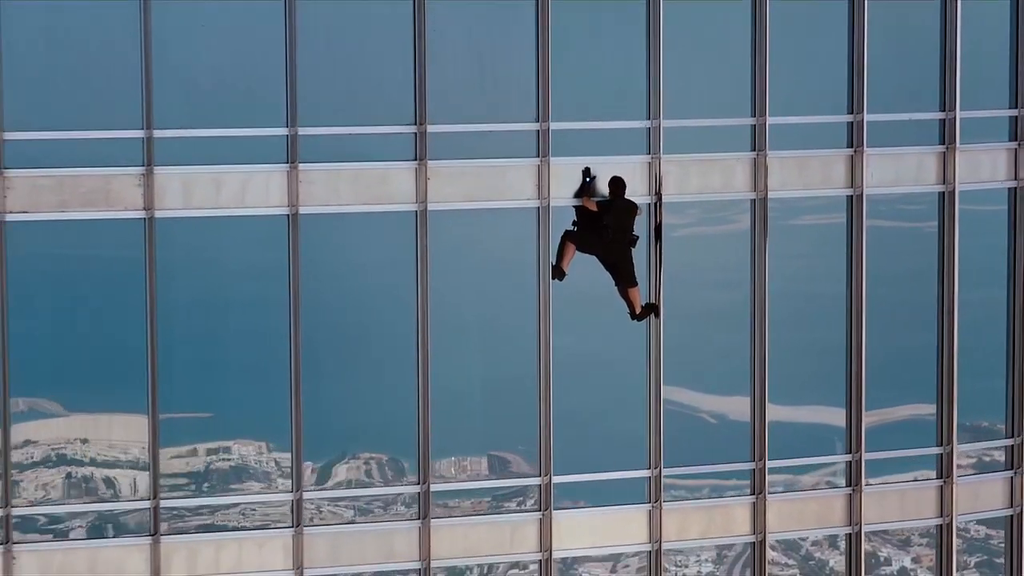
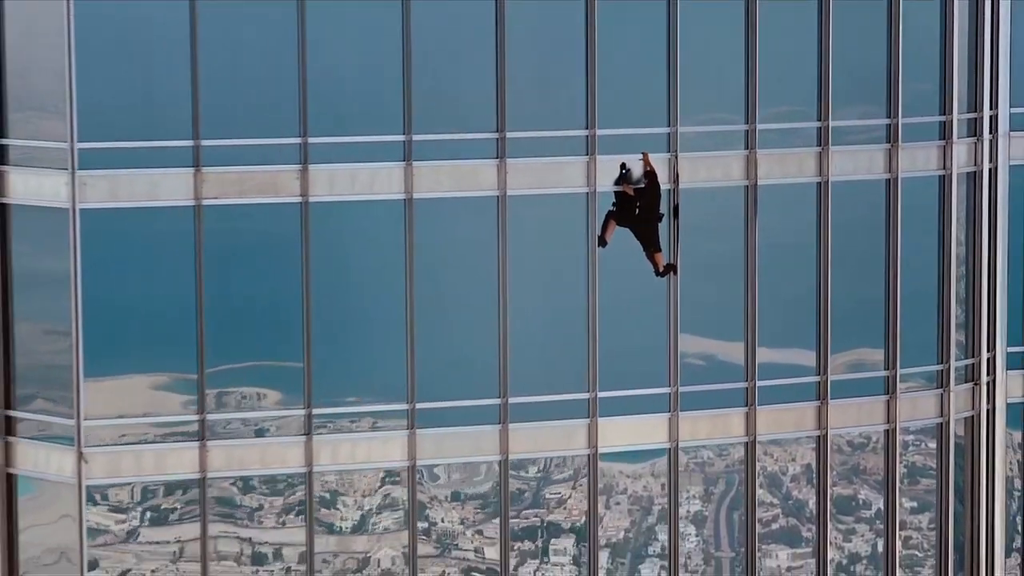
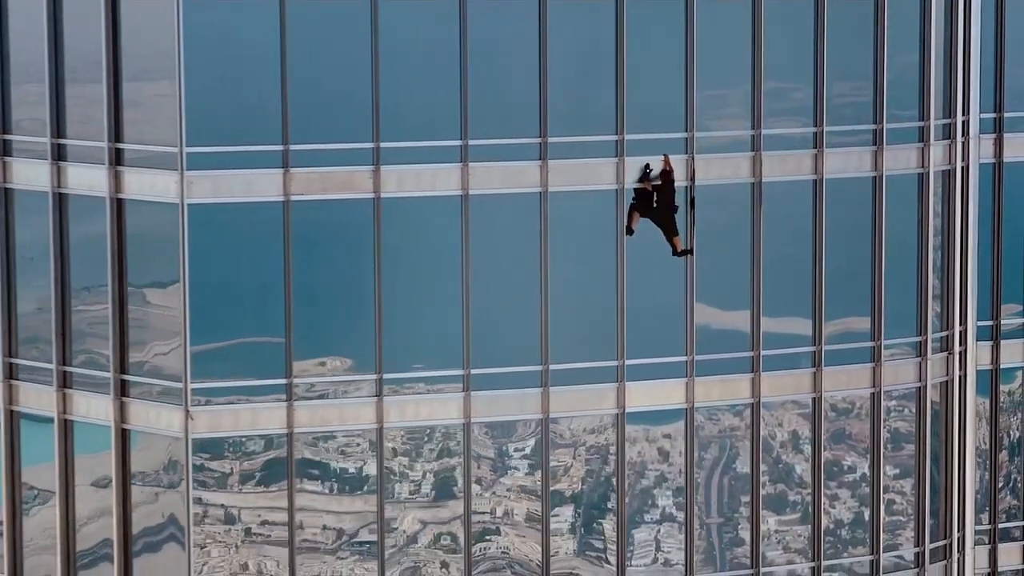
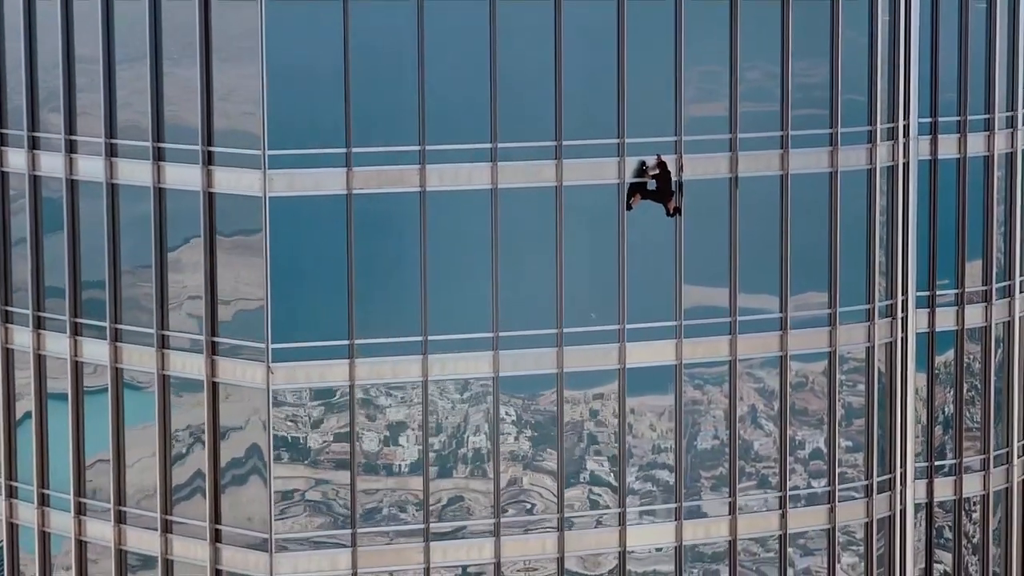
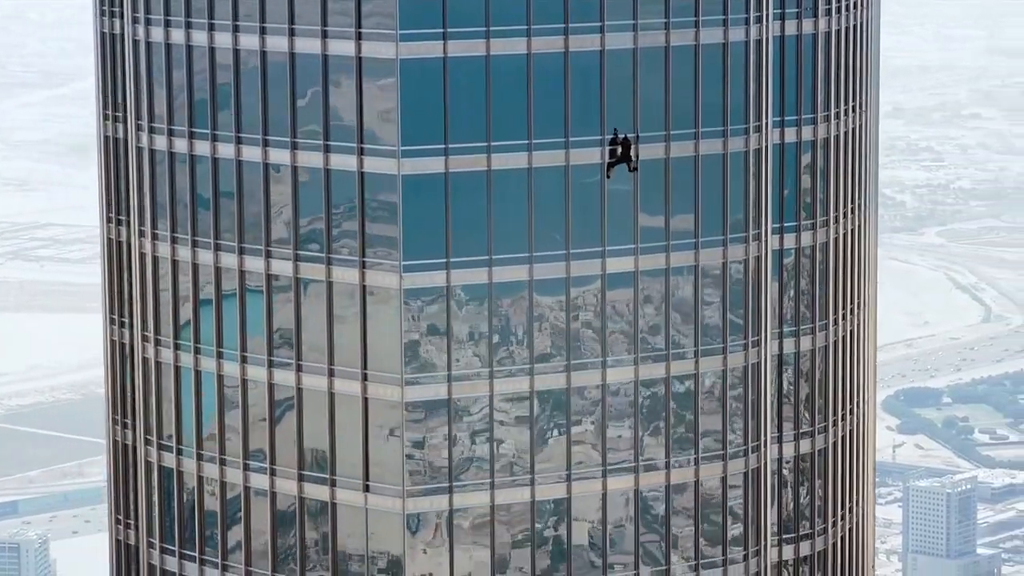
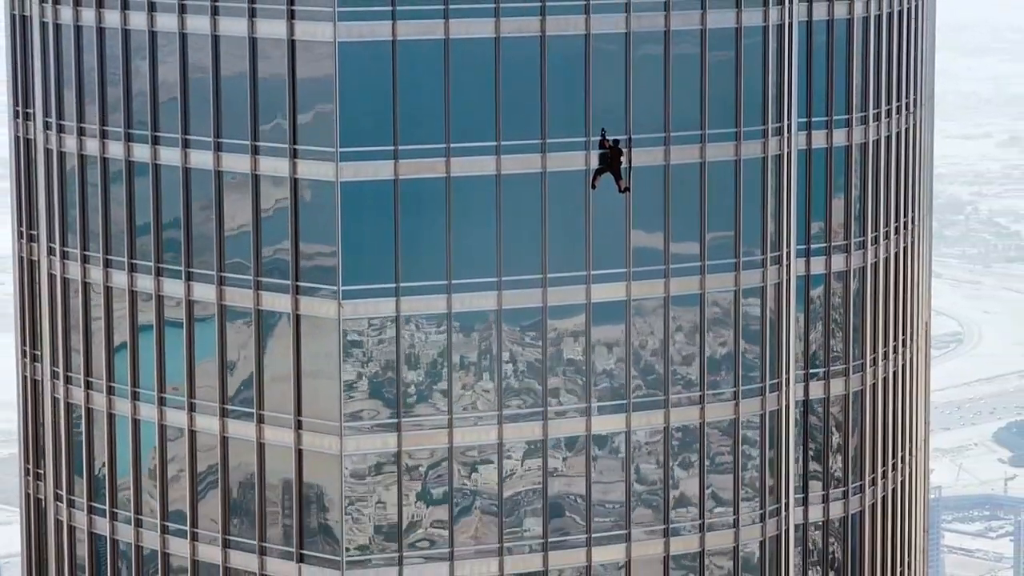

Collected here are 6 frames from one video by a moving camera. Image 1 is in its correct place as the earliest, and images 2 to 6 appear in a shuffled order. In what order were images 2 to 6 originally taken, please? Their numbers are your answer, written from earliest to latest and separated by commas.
2, 3, 4, 6, 5
